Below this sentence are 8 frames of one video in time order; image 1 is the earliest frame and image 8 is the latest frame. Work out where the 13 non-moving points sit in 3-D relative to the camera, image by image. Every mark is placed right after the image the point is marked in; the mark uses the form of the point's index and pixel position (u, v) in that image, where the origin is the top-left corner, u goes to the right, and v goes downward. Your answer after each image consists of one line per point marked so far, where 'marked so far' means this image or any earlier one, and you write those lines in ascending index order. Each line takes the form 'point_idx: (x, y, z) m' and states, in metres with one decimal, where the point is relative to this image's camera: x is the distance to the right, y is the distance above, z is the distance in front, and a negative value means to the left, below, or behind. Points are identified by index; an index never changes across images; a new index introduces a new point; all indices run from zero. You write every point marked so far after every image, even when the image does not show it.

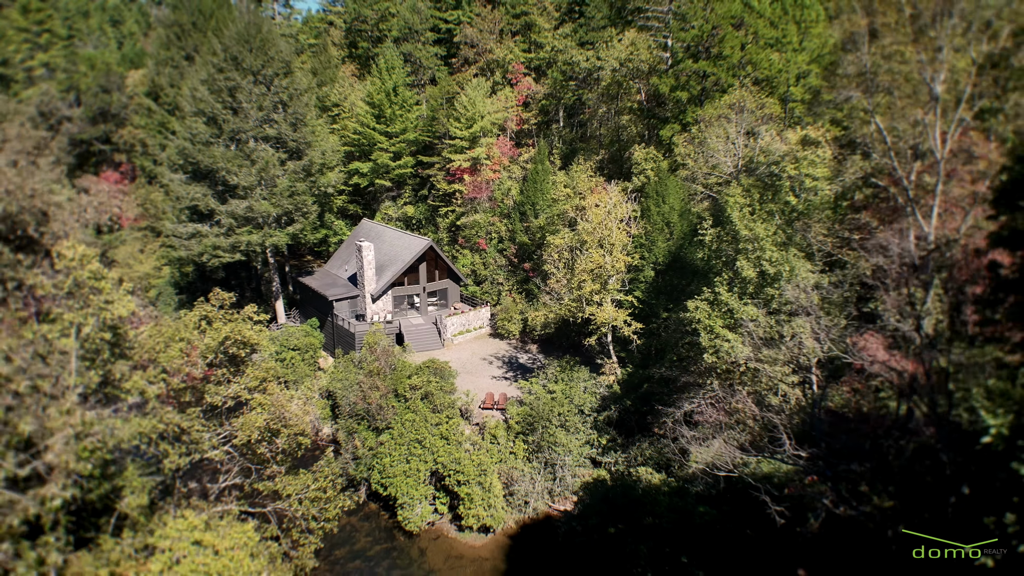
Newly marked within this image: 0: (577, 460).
0: (+1.7, -4.5, +18.2) m
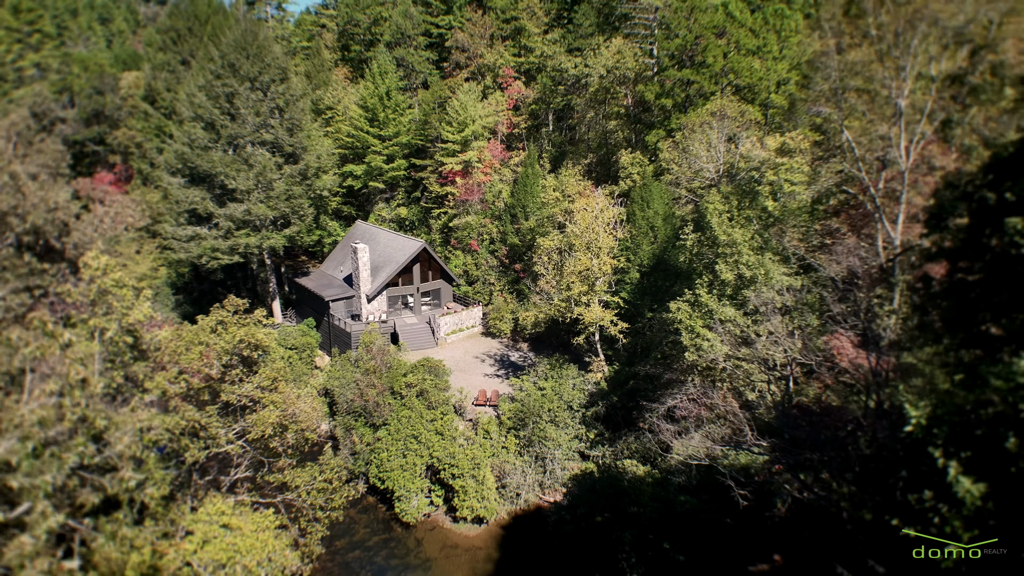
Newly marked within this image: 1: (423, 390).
0: (+1.5, -4.5, +19.1) m
1: (-2.5, -2.7, +18.7) m
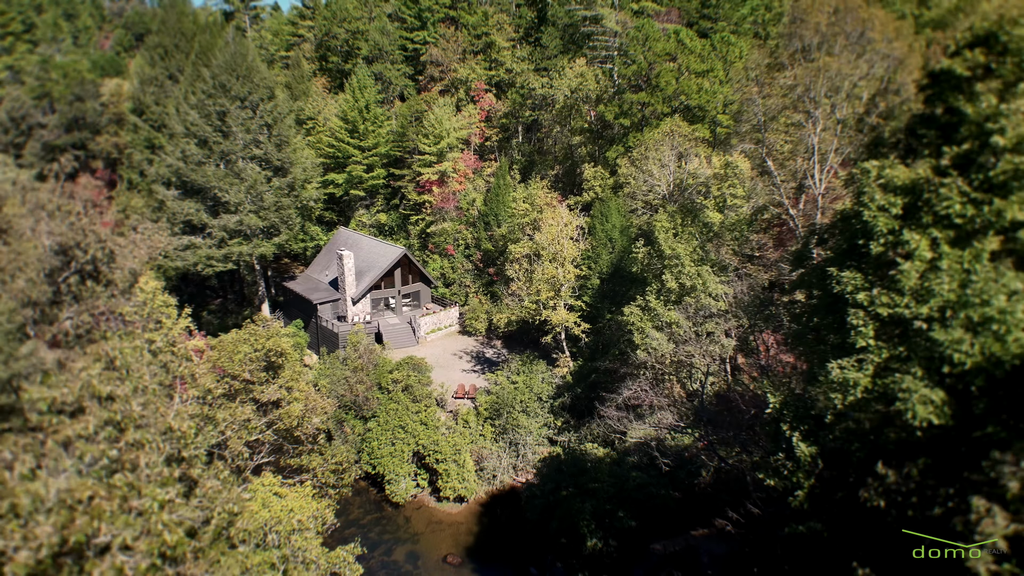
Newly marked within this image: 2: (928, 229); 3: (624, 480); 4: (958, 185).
0: (+0.8, -4.7, +21.8) m
1: (-3.2, -2.9, +21.1) m
2: (+4.6, +0.6, +7.8) m
3: (+2.9, -4.9, +18.0) m
4: (+4.7, +1.1, +7.6) m
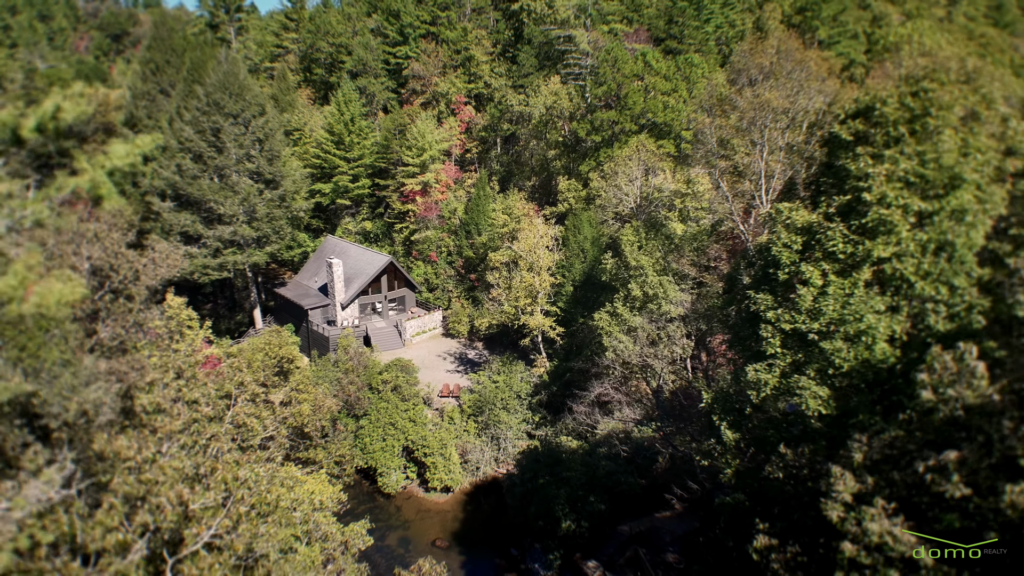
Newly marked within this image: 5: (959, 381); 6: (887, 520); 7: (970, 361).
0: (+0.2, -4.9, +23.8) m
1: (-3.8, -3.2, +23.0) m
2: (+4.3, +0.3, +9.9) m
3: (+2.4, -5.2, +20.1) m
4: (+4.5, +0.8, +9.7) m
5: (+4.6, -1.0, +7.3) m
6: (+3.7, -2.3, +7.1) m
7: (+4.7, -0.8, +7.5) m
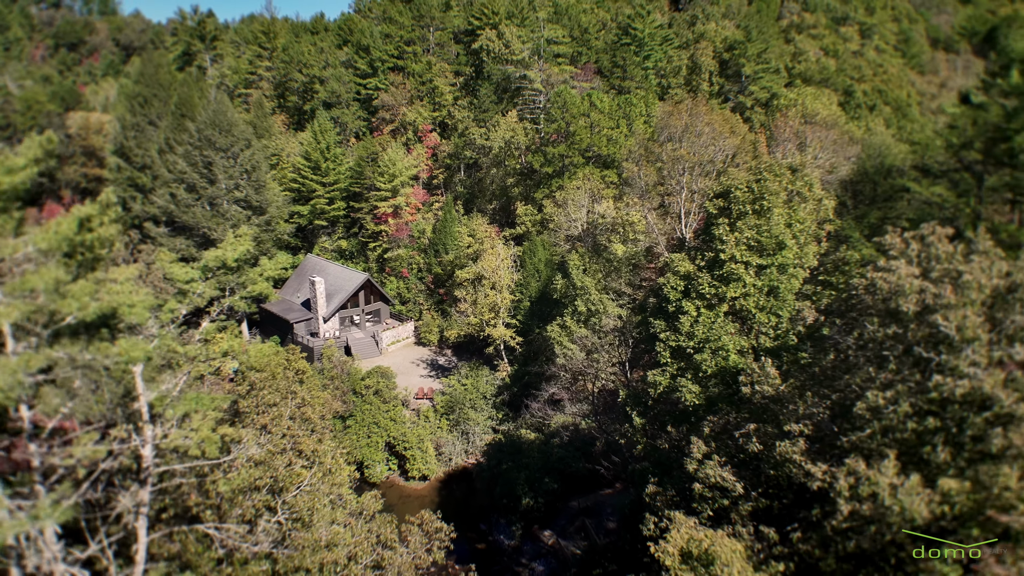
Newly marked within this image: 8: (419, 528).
0: (-1.1, -5.6, +27.8) m
1: (-5.1, -3.9, +26.9) m
2: (+3.7, -0.2, +14.2) m
3: (+1.3, -5.8, +24.3) m
4: (+3.9, +0.2, +14.0) m
5: (+4.2, -1.5, +11.6) m
6: (+3.3, -2.9, +11.4) m
7: (+4.2, -1.3, +11.8) m
8: (-1.6, -4.2, +12.2) m
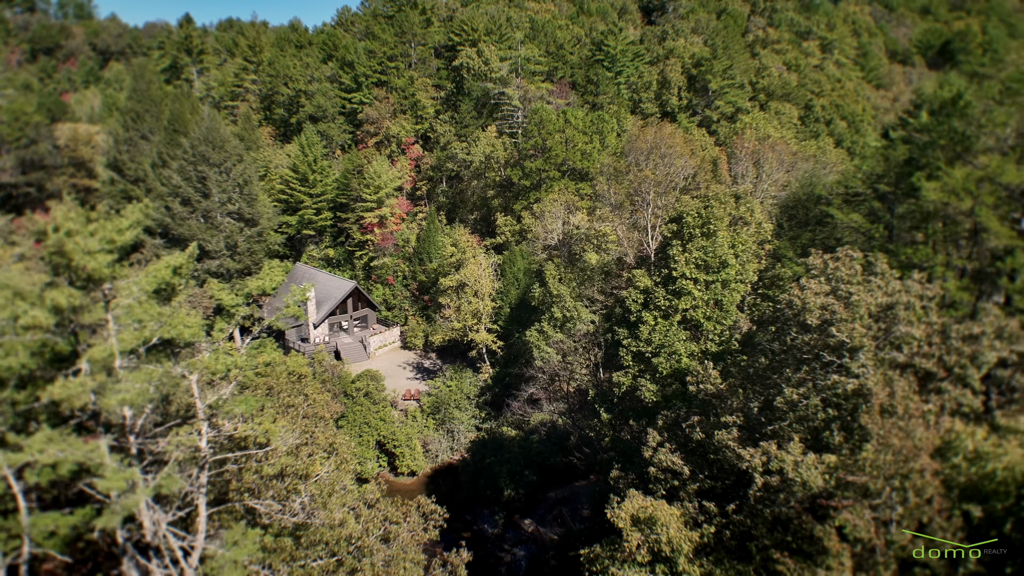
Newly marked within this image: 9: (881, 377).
0: (-1.9, -5.9, +29.9) m
1: (-5.9, -4.3, +28.8) m
2: (+3.3, -0.5, +16.4) m
3: (+0.7, -6.1, +26.4) m
4: (+3.5, -0.1, +16.2) m
5: (+3.9, -1.8, +13.8) m
6: (+3.0, -3.2, +13.5) m
7: (+3.9, -1.6, +14.0) m
8: (-1.9, -4.5, +14.2) m
9: (+5.5, -1.3, +10.3) m
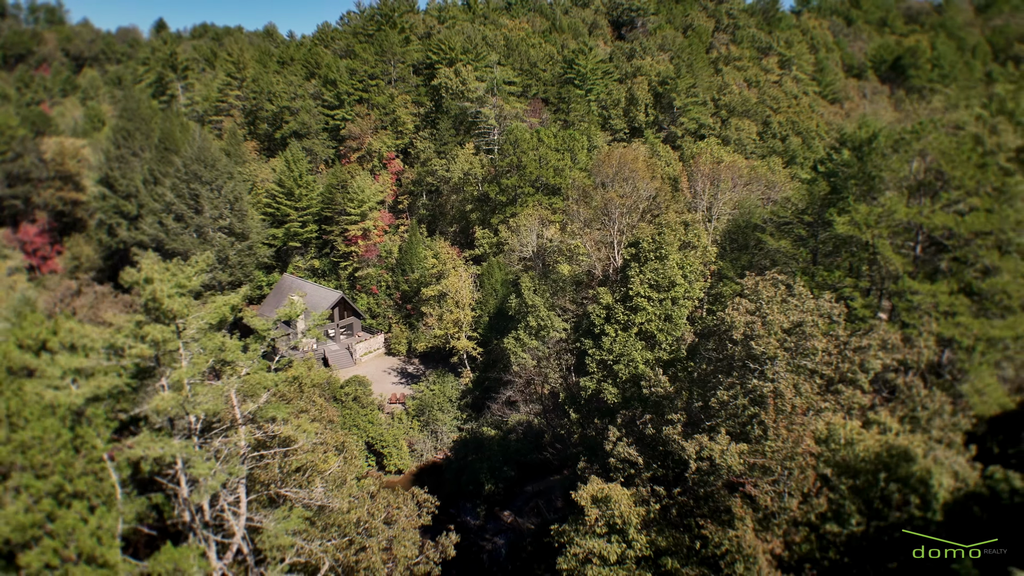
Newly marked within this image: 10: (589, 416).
0: (-2.8, -6.4, +32.2) m
1: (-6.8, -4.8, +30.9) m
2: (+2.8, -1.0, +18.9) m
3: (-0.2, -6.6, +28.8) m
4: (+2.9, -0.5, +18.7) m
5: (+3.4, -2.2, +16.3) m
6: (+2.6, -3.6, +16.0) m
7: (+3.5, -2.1, +16.5) m
8: (-2.4, -5.0, +16.5) m
9: (+5.1, -1.7, +12.9) m
10: (+2.1, -3.5, +19.3) m
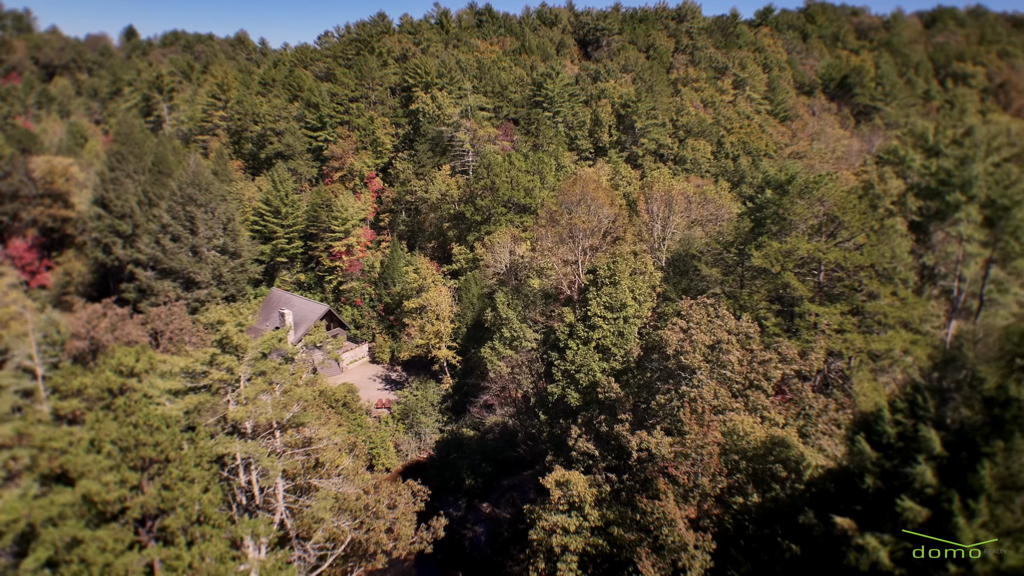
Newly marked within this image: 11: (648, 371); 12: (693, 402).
0: (-4.0, -7.2, +35.4) m
1: (-7.9, -5.6, +34.0) m
2: (+2.1, -1.6, +22.3) m
3: (-1.2, -7.3, +32.1) m
4: (+2.2, -1.1, +22.1) m
5: (+2.8, -2.9, +19.8) m
6: (+2.0, -4.3, +19.4) m
7: (+2.9, -2.7, +19.9) m
8: (-3.0, -5.7, +19.8) m
9: (+4.7, -2.3, +16.4) m
10: (+1.4, -4.2, +22.7) m
11: (+3.9, -2.3, +19.7) m
12: (+4.3, -2.7, +16.6) m
